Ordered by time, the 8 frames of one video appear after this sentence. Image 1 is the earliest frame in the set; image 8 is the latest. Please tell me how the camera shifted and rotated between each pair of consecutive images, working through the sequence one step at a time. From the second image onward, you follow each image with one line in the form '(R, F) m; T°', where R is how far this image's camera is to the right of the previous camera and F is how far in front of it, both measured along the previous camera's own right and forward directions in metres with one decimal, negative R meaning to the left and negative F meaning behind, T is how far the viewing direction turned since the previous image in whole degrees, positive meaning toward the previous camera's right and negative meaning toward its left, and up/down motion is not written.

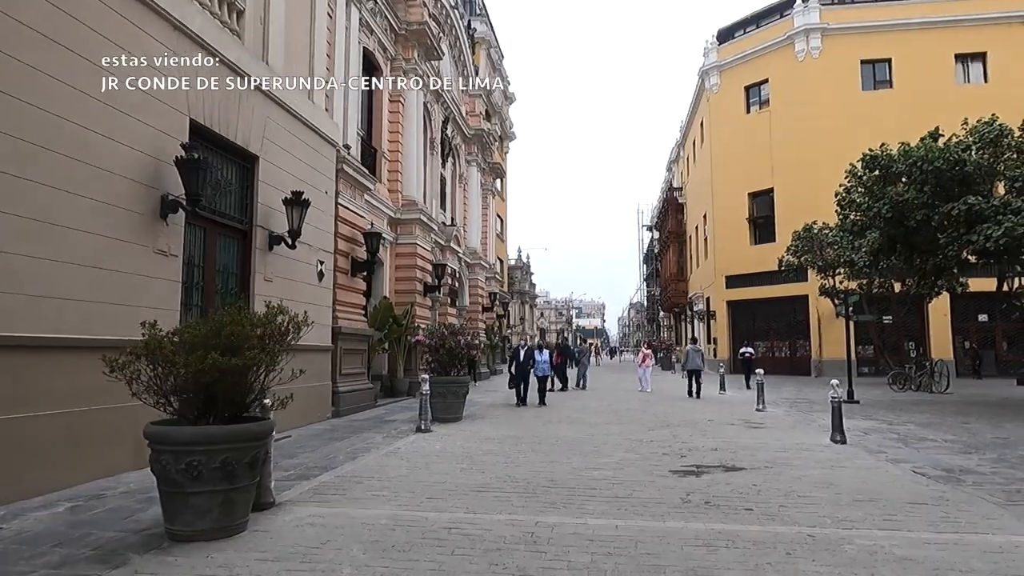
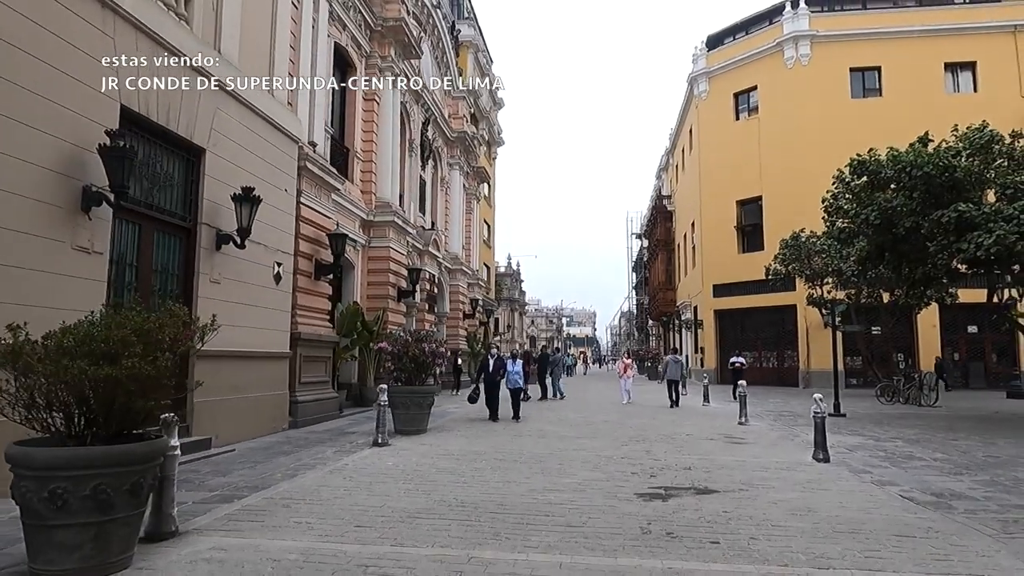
(+0.4, +0.7) m; +1°
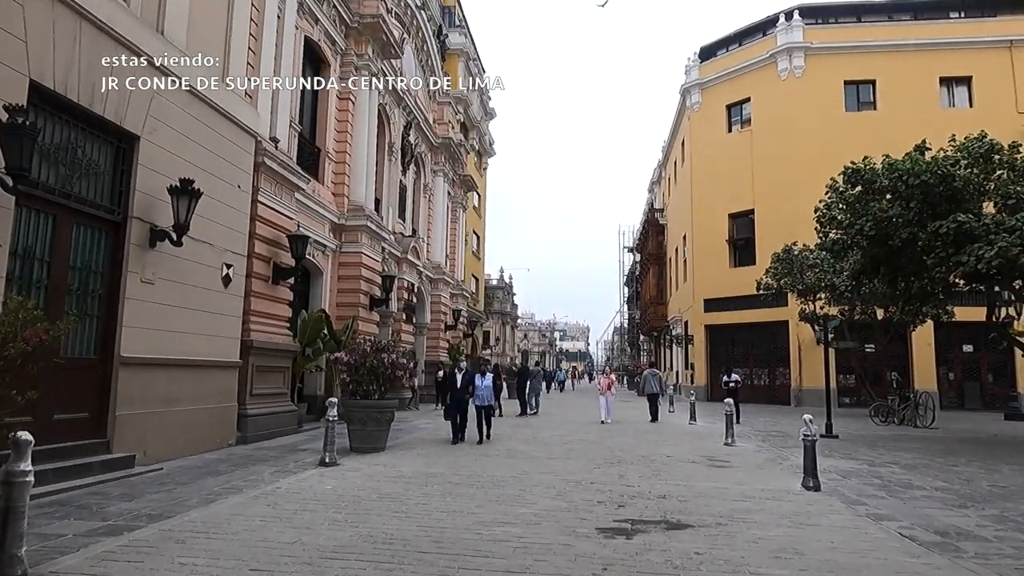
(+0.5, +0.9) m; 0°
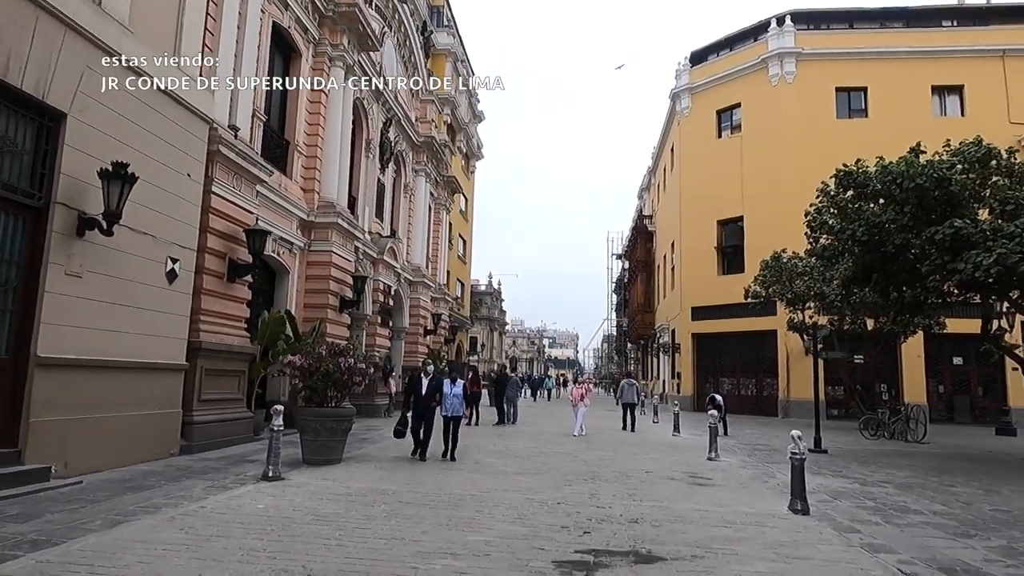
(+0.3, +0.8) m; +1°
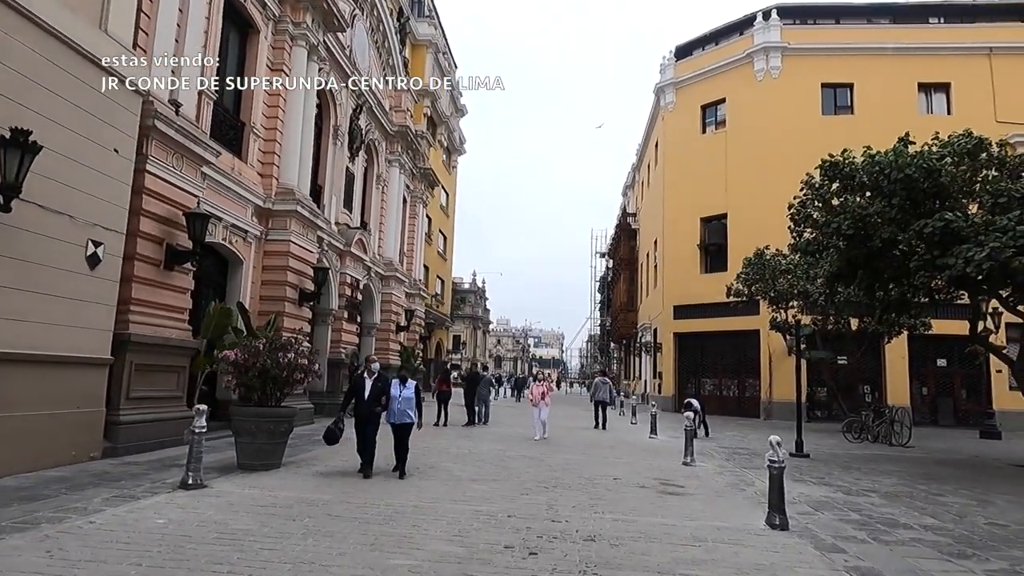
(+0.4, +0.9) m; +1°
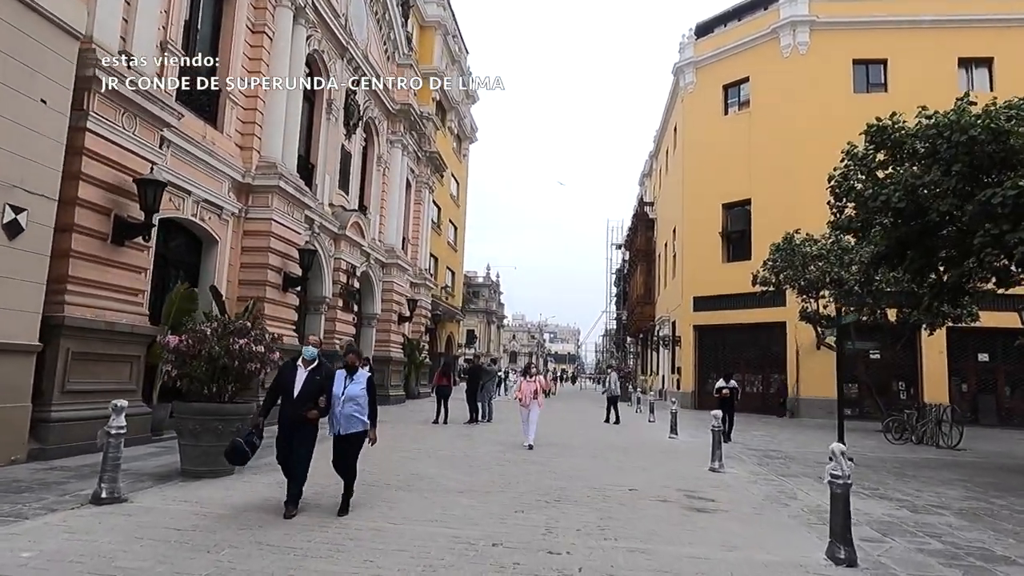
(+0.3, +1.6) m; -1°
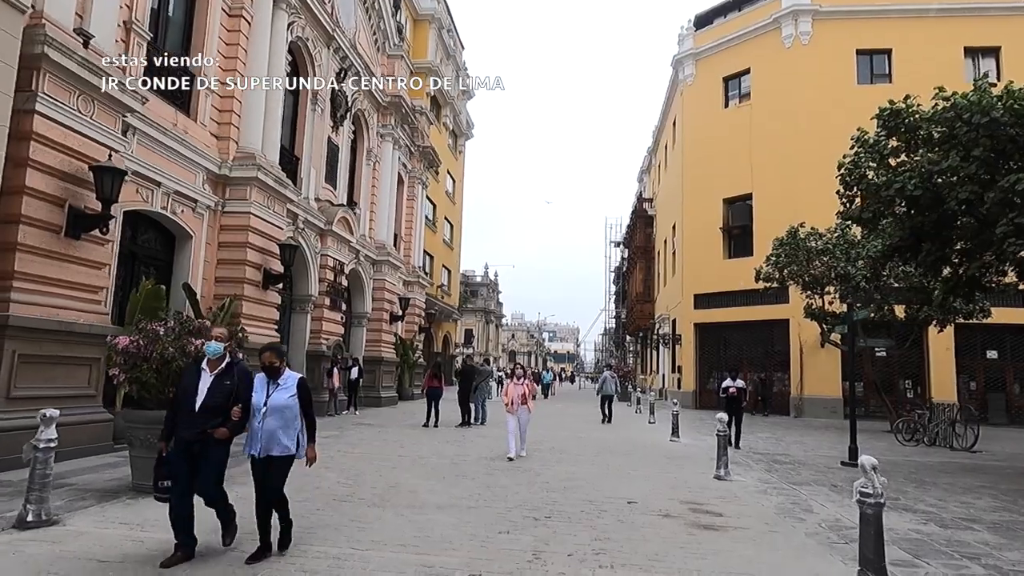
(+0.1, +0.8) m; 0°
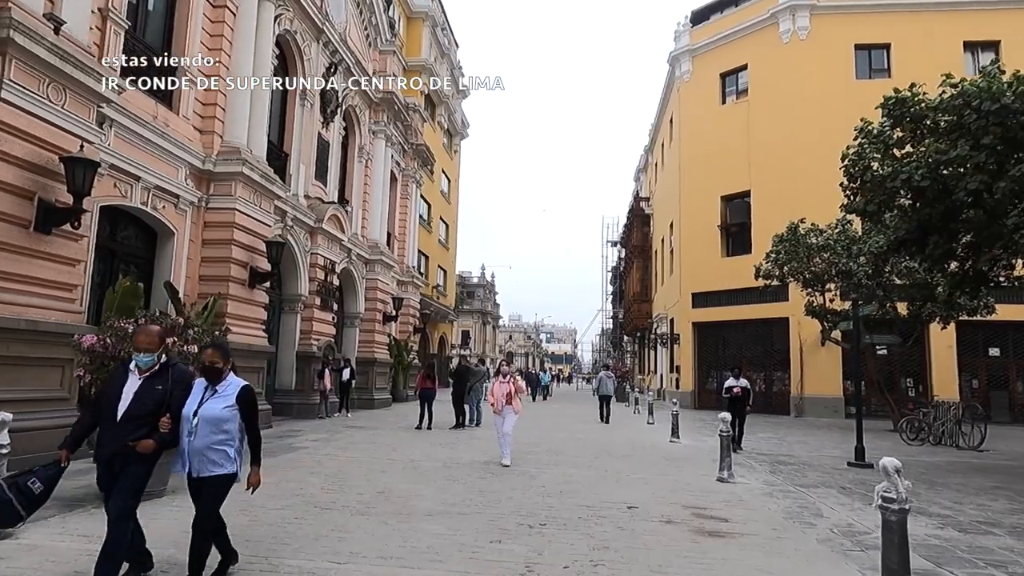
(+0.1, +0.4) m; 0°
